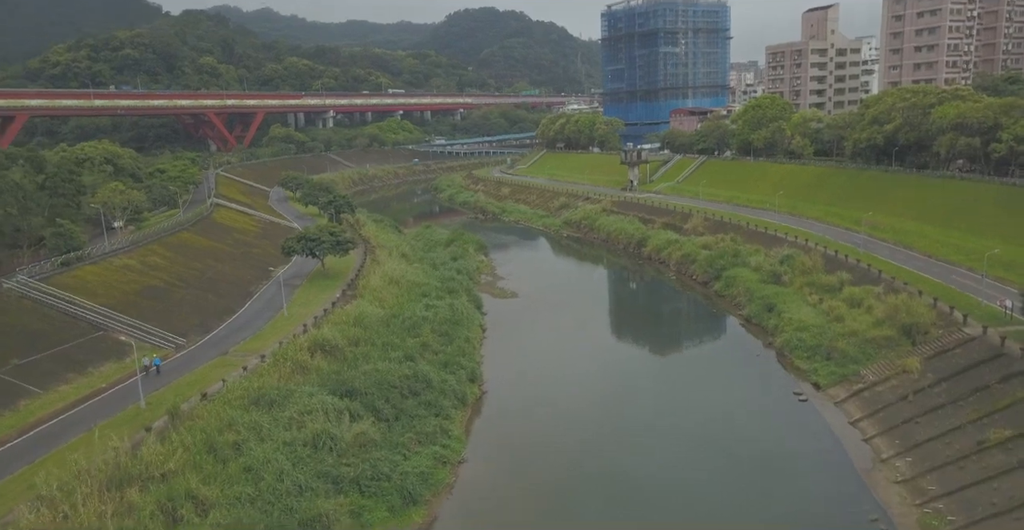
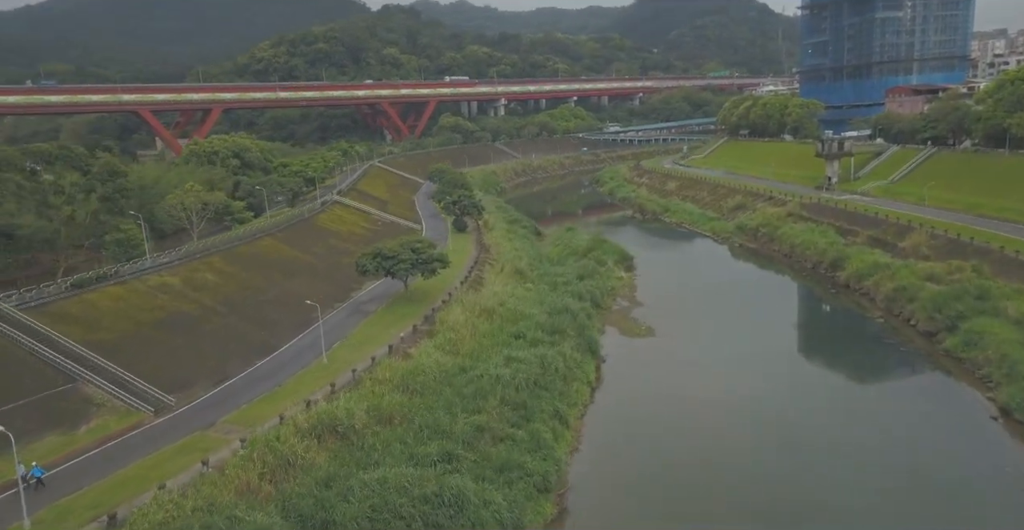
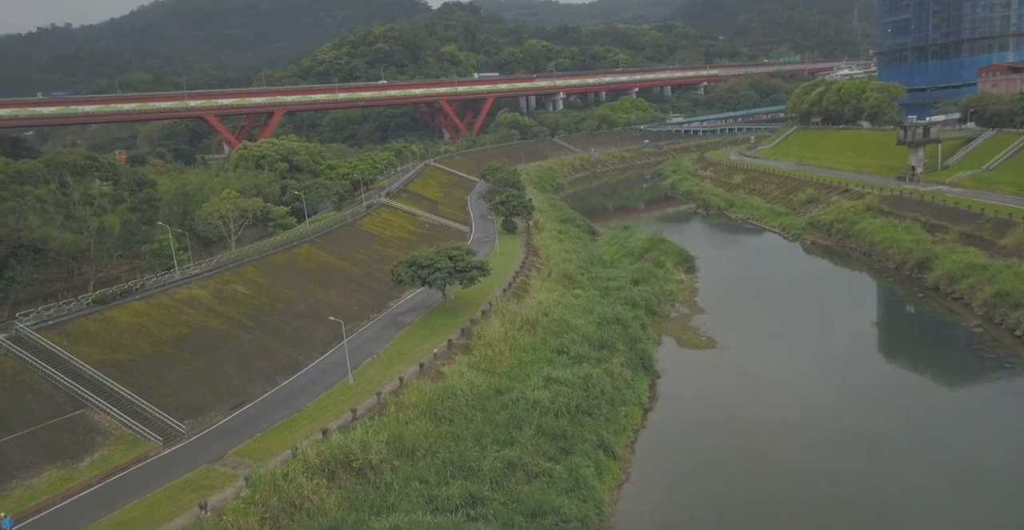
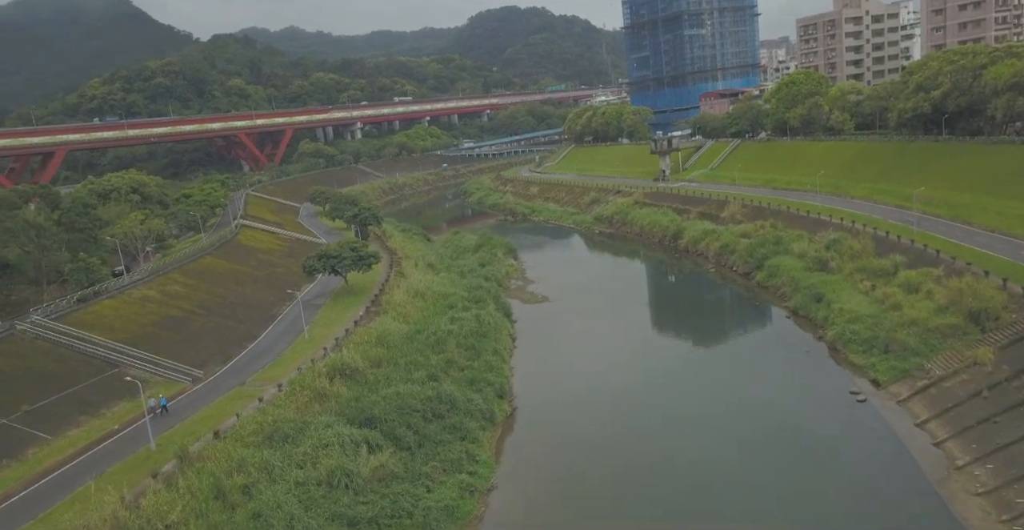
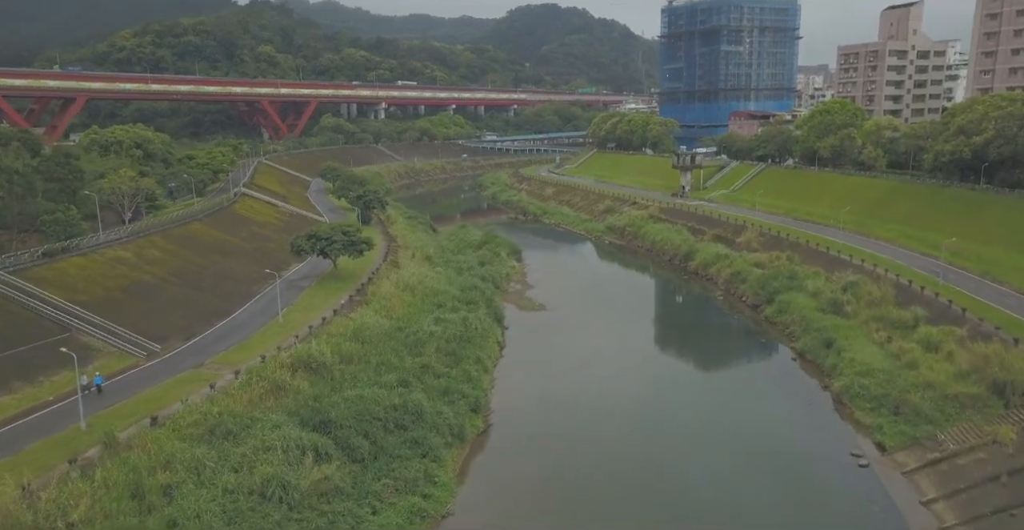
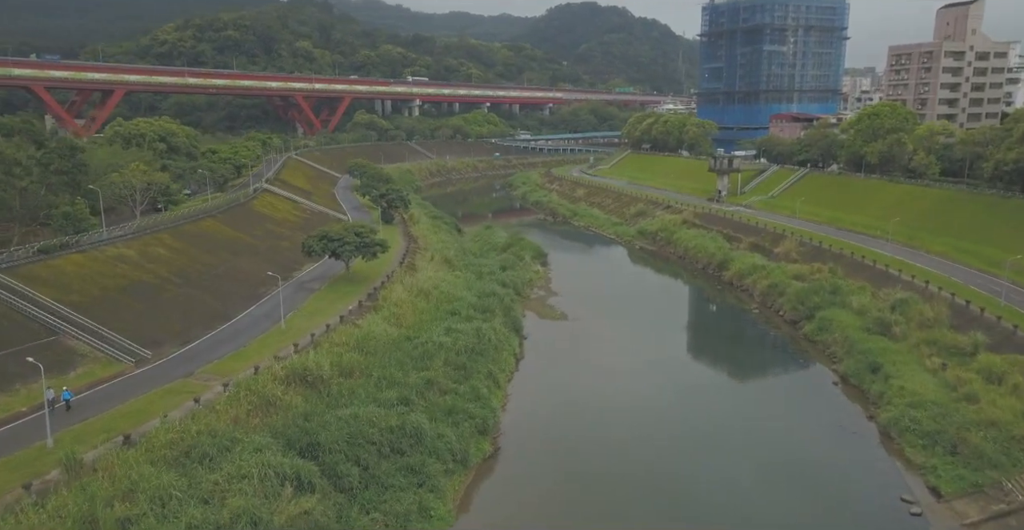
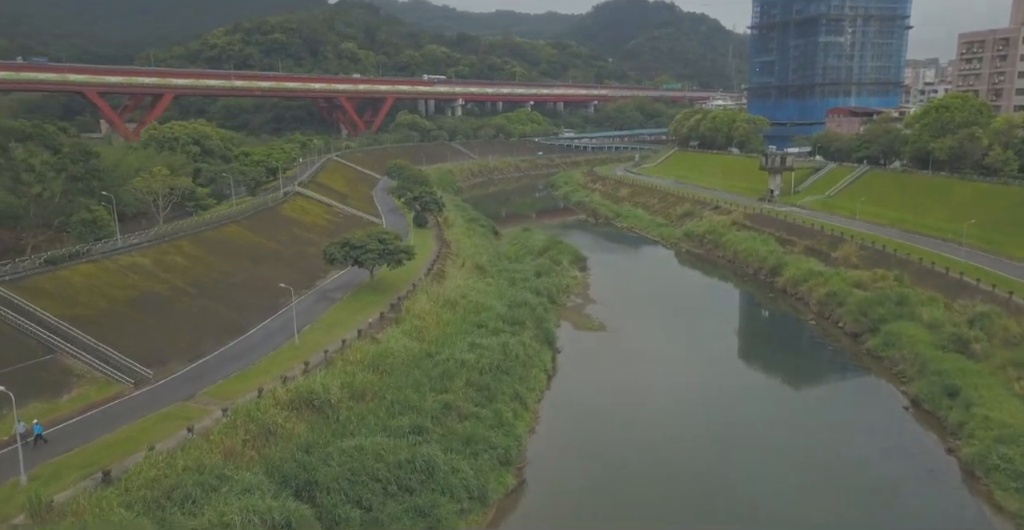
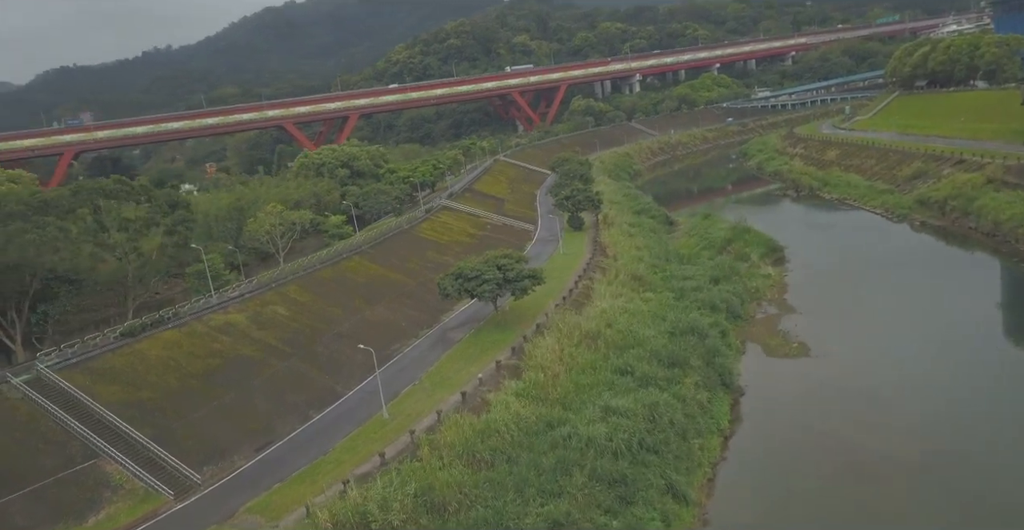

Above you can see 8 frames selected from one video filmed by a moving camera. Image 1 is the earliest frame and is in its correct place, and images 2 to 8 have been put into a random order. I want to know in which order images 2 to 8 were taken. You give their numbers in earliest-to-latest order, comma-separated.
4, 5, 6, 7, 2, 3, 8
